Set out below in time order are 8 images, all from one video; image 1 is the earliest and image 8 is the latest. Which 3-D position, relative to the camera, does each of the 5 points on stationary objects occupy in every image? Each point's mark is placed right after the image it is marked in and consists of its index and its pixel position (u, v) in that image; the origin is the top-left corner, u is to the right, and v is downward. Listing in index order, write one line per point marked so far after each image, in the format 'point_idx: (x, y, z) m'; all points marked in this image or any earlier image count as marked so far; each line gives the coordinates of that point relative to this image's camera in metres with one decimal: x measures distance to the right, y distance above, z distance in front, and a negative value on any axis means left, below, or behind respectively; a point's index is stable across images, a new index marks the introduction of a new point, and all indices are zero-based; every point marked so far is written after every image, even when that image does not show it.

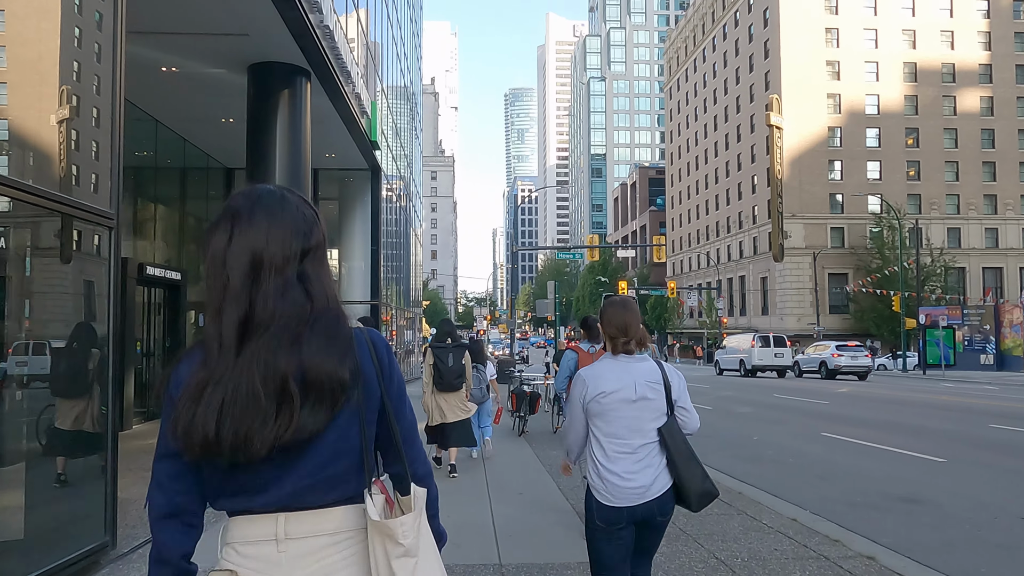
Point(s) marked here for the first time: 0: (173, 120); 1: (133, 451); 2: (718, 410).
0: (-7.1, +3.5, +15.9) m
1: (-6.1, -2.5, +12.2) m
2: (+4.9, -2.9, +18.6) m
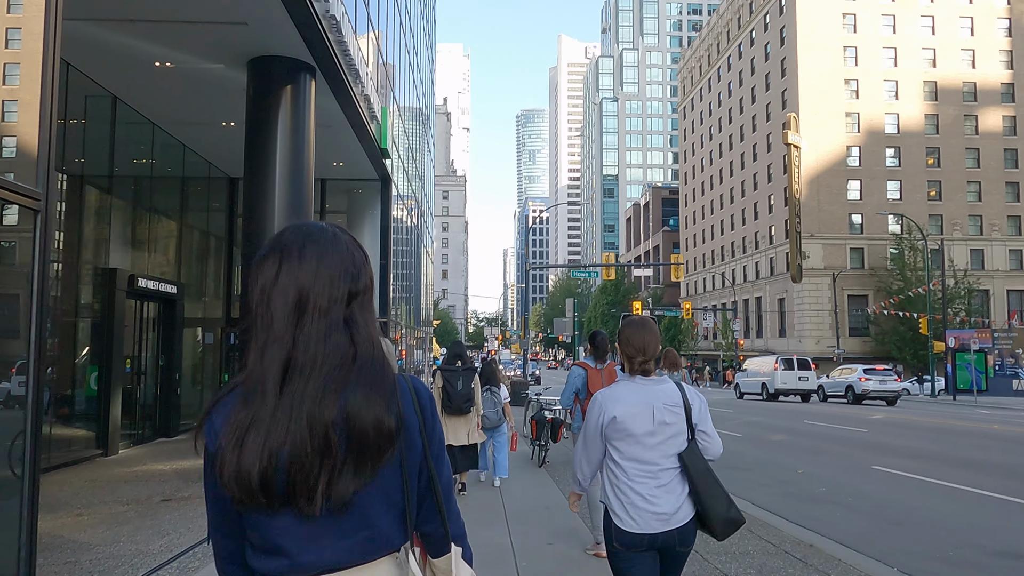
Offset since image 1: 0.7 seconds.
0: (-6.7, +3.3, +15.0) m
1: (-5.8, -2.7, +11.1) m
2: (+5.3, -3.3, +17.3) m
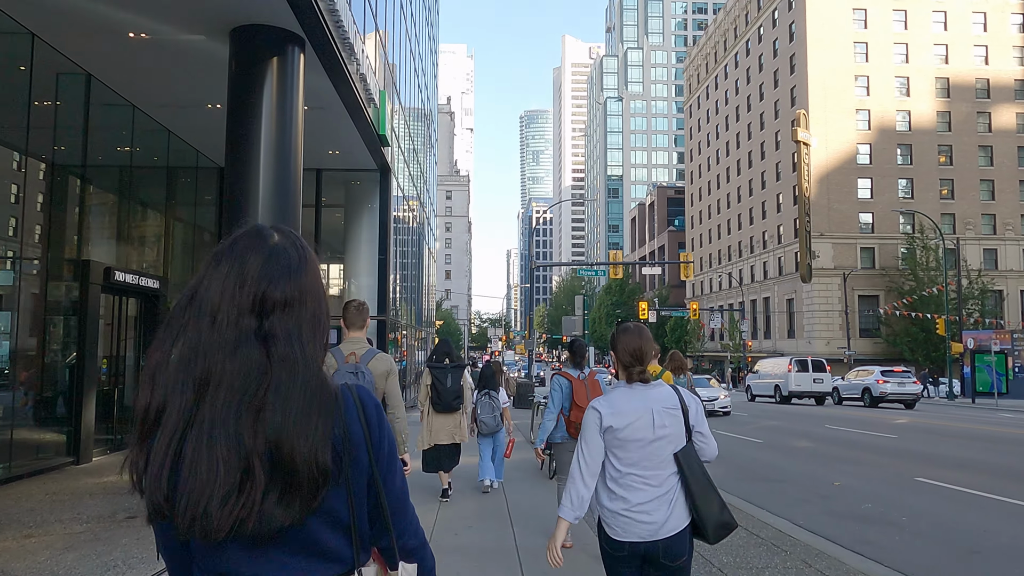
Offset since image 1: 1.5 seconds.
0: (-6.6, +3.4, +14.0) m
1: (-5.7, -2.6, +10.1) m
2: (+5.4, -3.3, +16.3) m
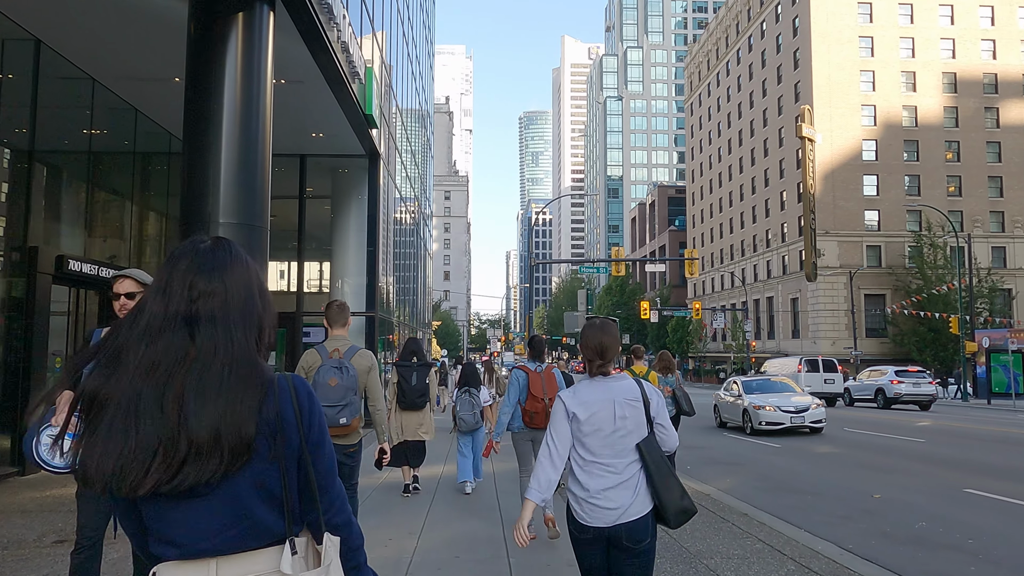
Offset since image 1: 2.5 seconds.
0: (-6.7, +3.5, +12.9) m
1: (-5.7, -2.5, +9.0) m
2: (+5.4, -3.1, +15.1) m
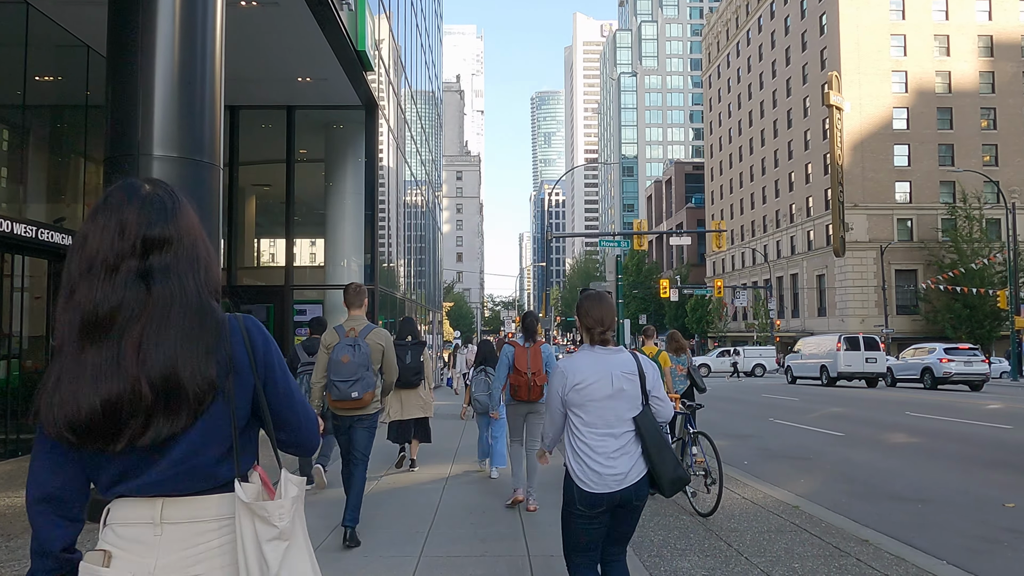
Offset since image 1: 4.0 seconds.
0: (-6.4, +4.0, +10.9) m
1: (-5.5, -2.1, +7.1) m
2: (+5.7, -2.5, +13.1) m
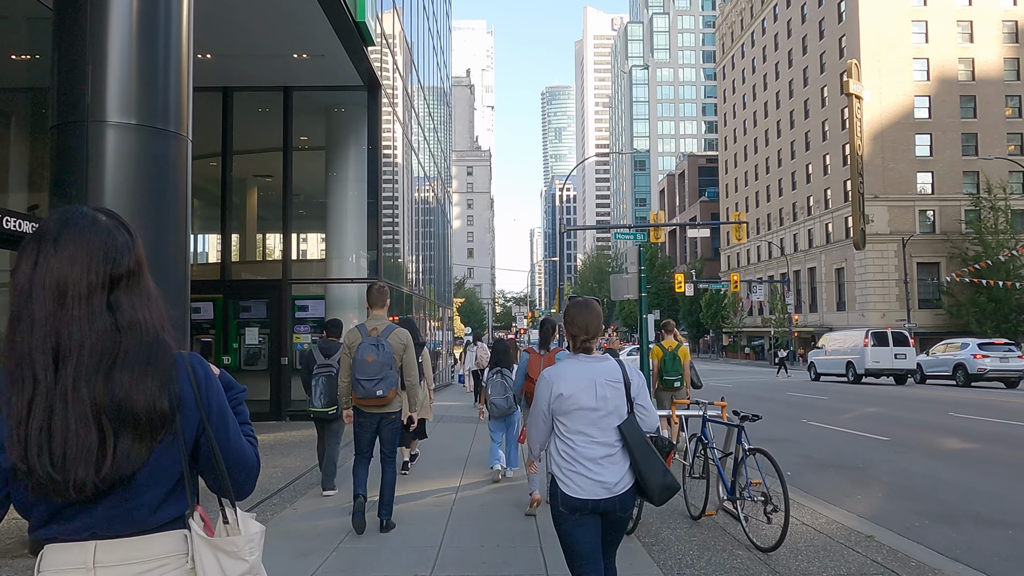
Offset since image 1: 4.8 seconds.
0: (-6.2, +4.0, +9.9) m
1: (-5.3, -2.0, +6.2) m
2: (+6.0, -2.4, +12.0) m
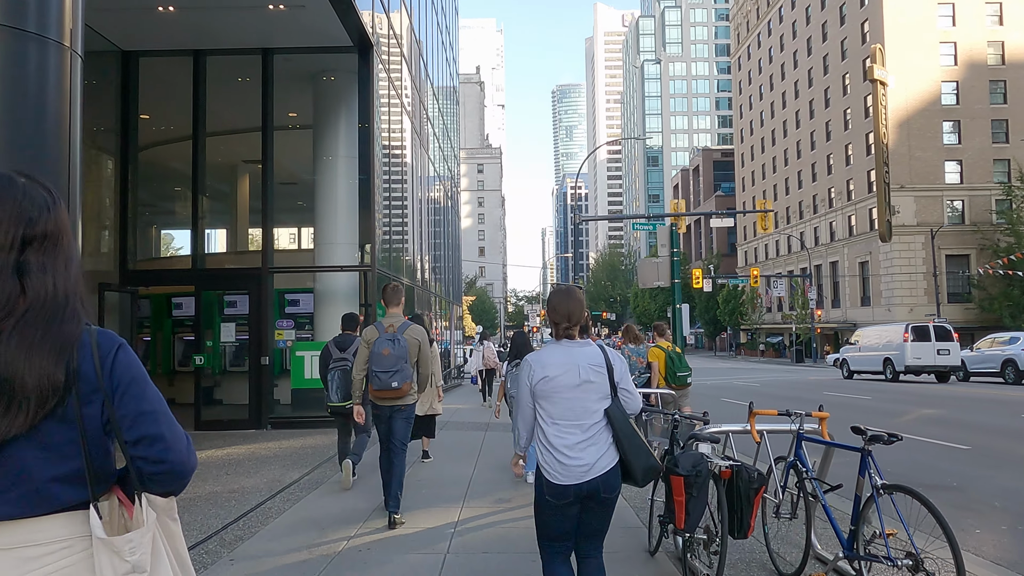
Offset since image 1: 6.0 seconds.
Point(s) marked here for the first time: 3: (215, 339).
0: (-6.1, +4.2, +8.3) m
1: (-5.2, -1.9, +4.5) m
2: (+6.1, -2.1, +10.2) m
3: (-5.2, -0.9, +13.4) m
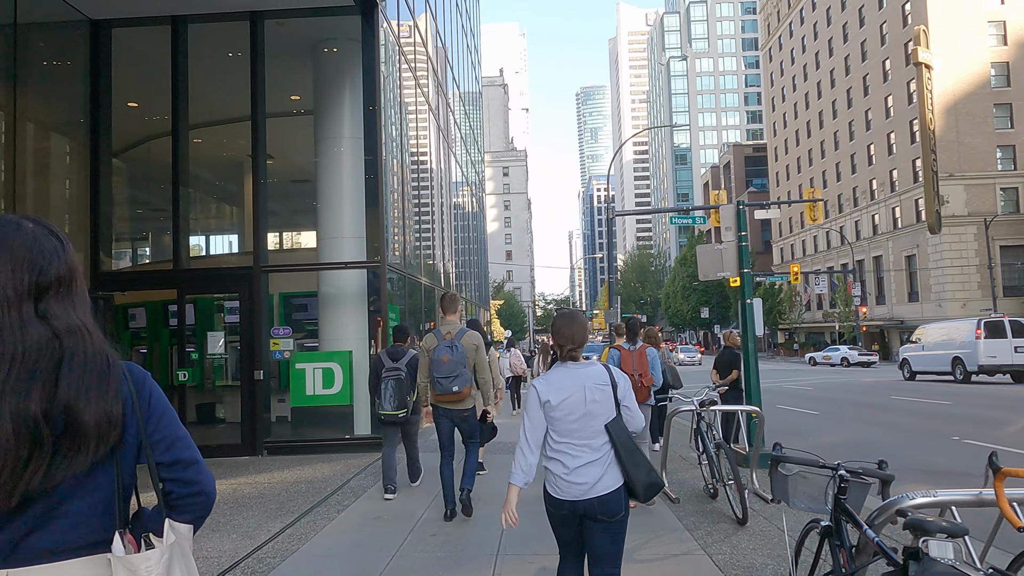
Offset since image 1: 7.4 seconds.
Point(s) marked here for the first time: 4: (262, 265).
0: (-5.9, +4.1, +6.8) m
1: (-5.0, -1.9, +2.9) m
2: (+6.6, -1.9, +8.1) m
3: (-4.7, -1.0, +11.8) m
4: (-3.8, +0.3, +11.9) m
